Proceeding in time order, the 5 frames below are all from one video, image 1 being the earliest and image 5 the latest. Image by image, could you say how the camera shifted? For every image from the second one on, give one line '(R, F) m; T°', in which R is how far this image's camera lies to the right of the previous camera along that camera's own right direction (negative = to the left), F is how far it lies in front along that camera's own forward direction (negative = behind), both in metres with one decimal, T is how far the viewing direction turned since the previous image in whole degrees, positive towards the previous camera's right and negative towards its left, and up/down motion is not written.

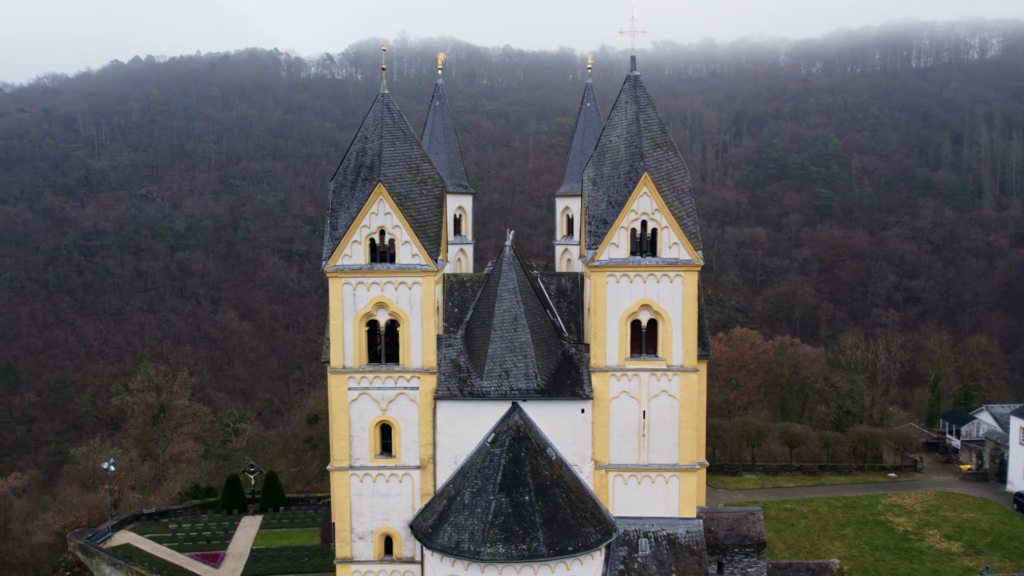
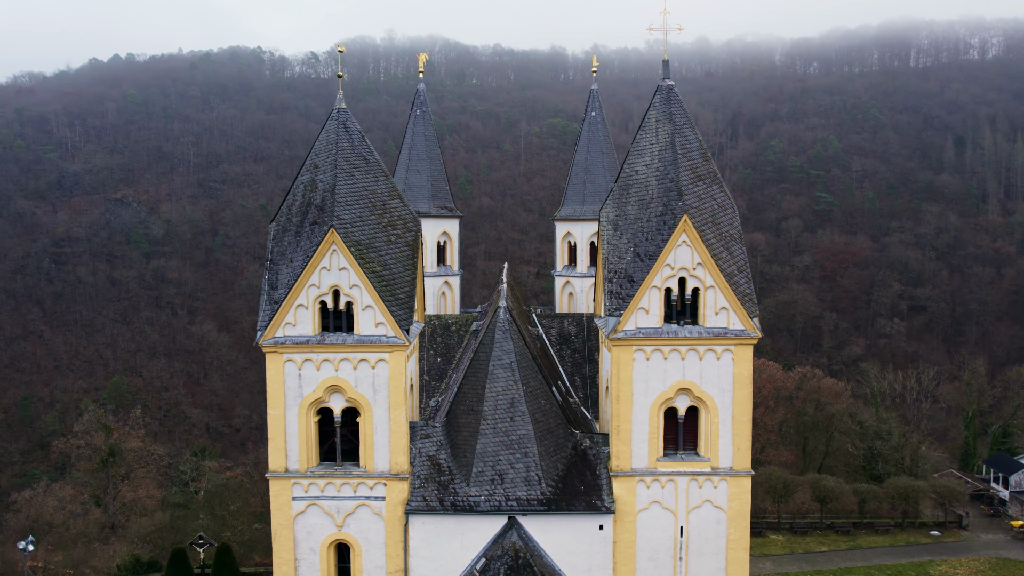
(-0.1, +4.8) m; +1°
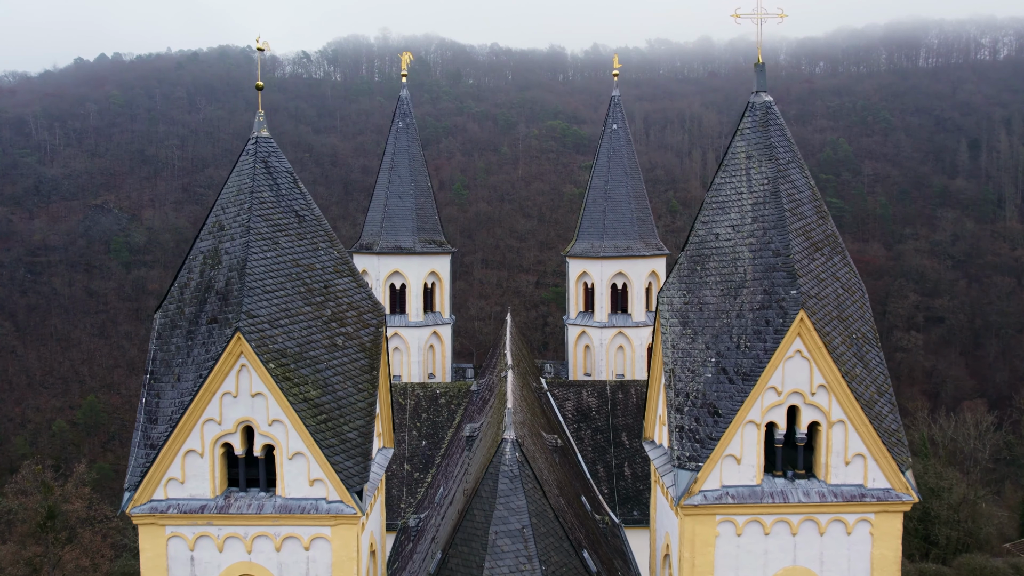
(-0.2, +5.5) m; 0°
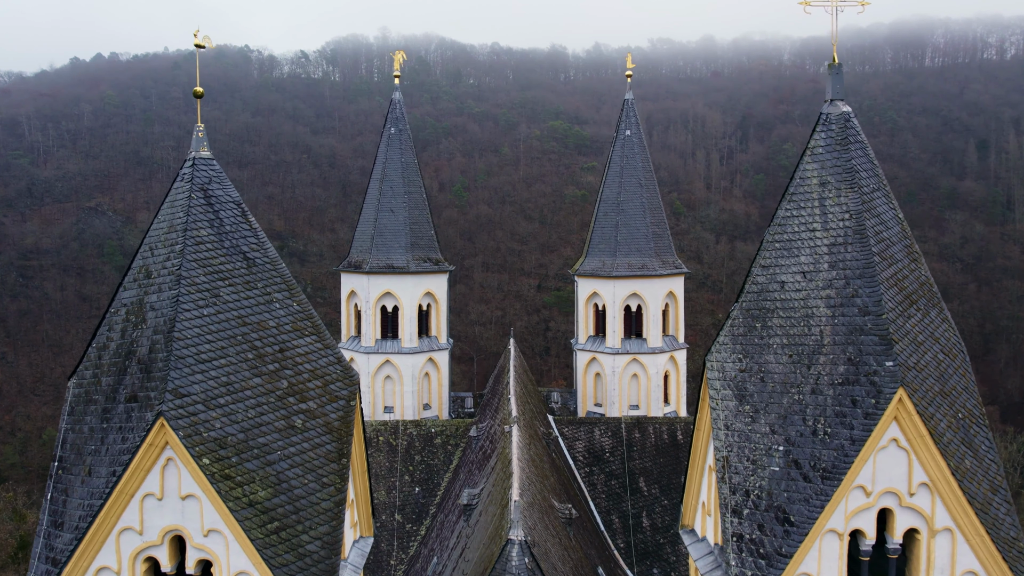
(-0.1, +2.2) m; 0°
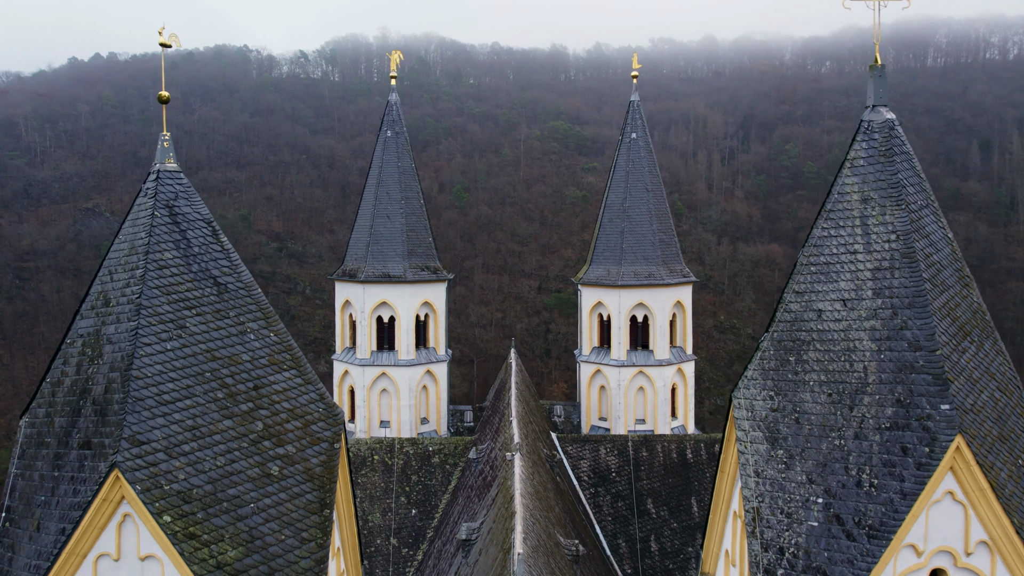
(0.0, +0.9) m; 0°
